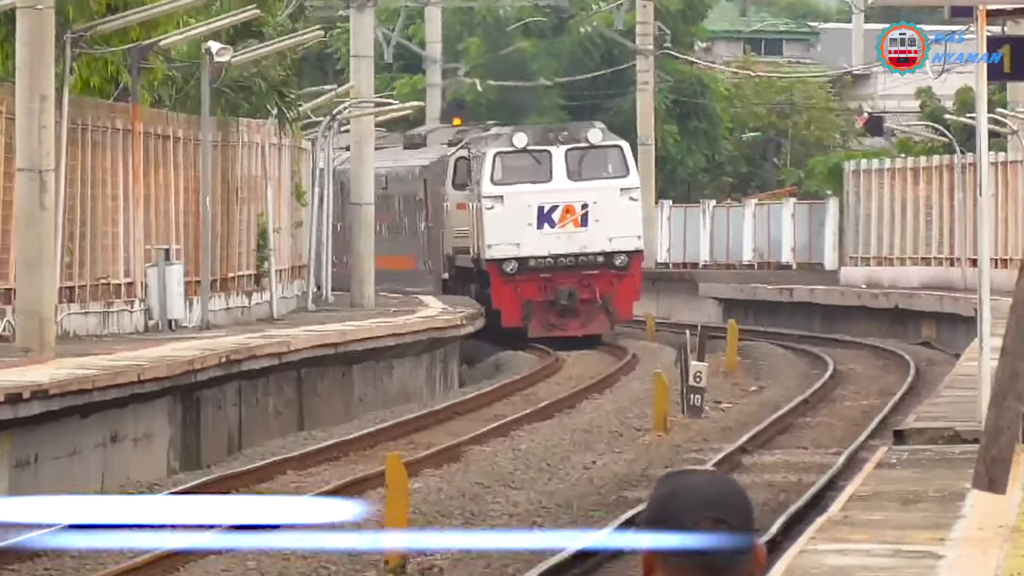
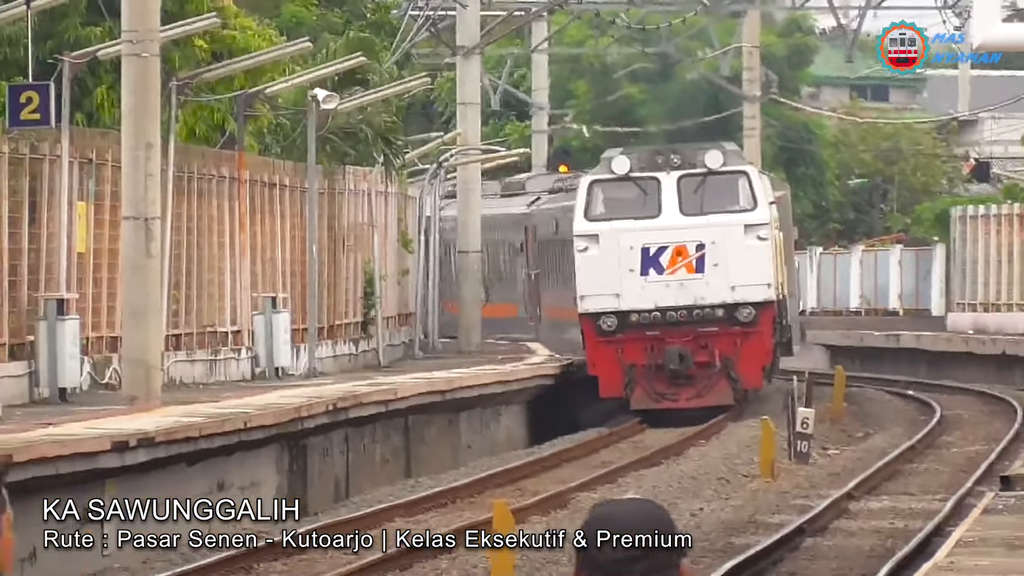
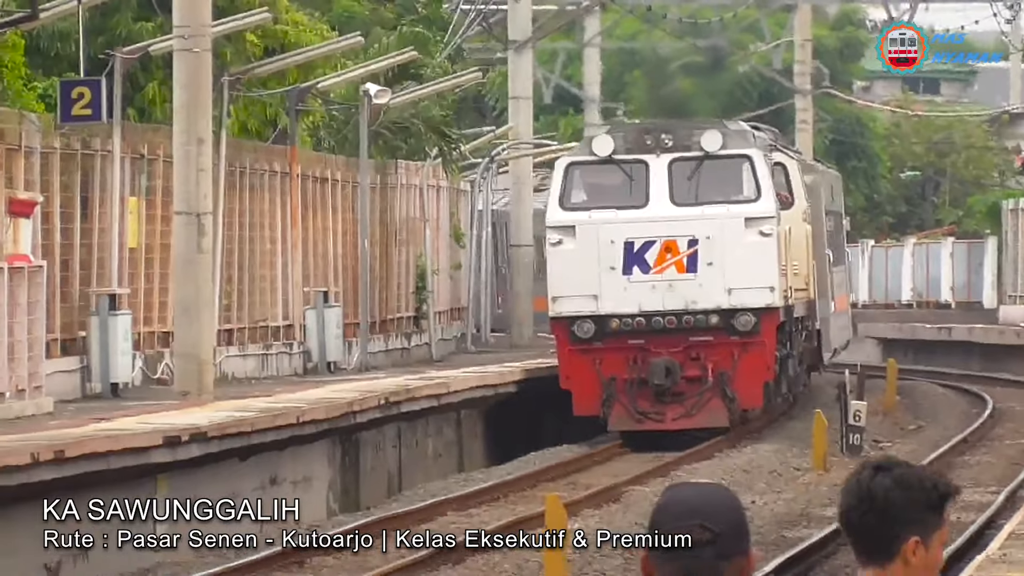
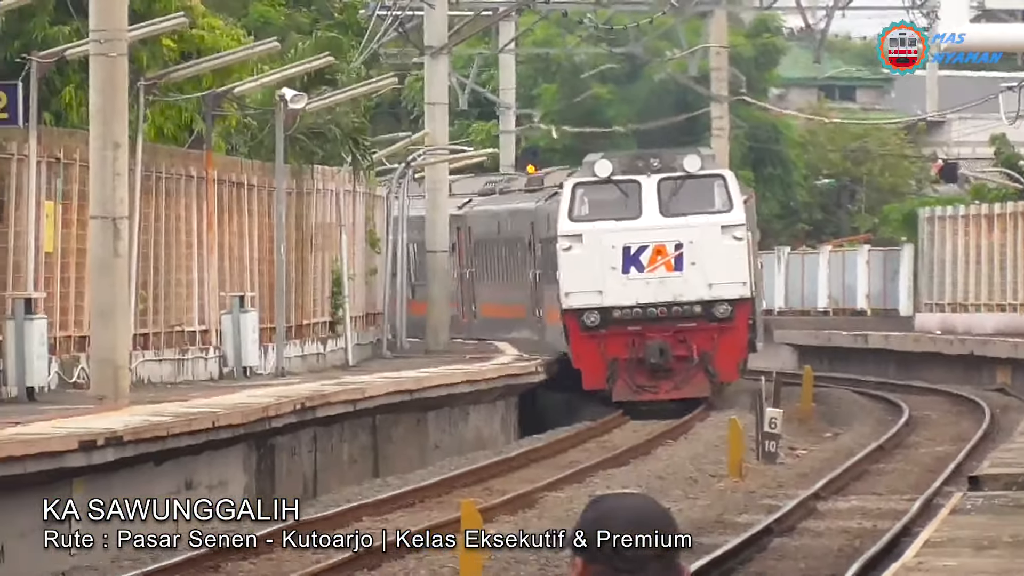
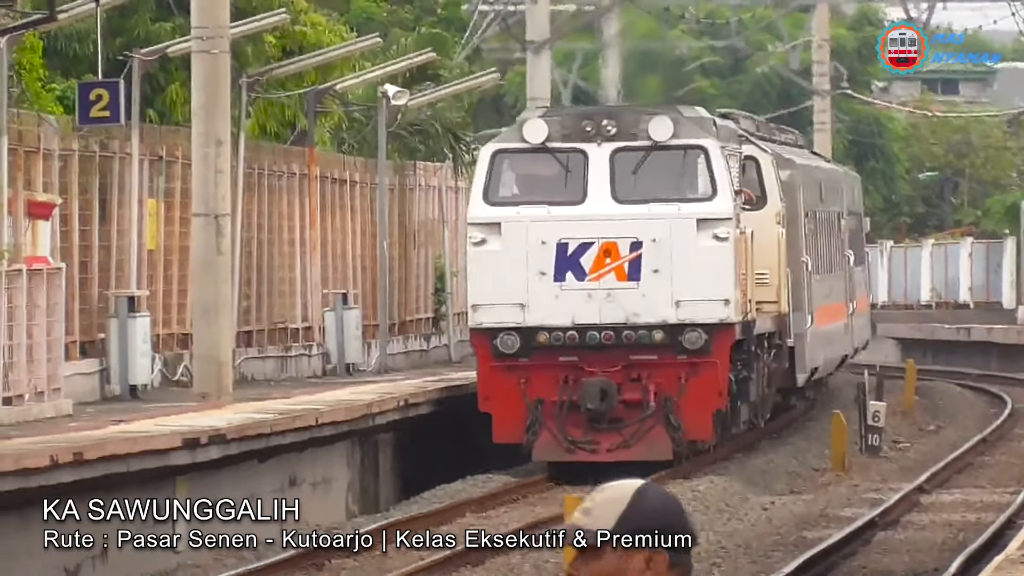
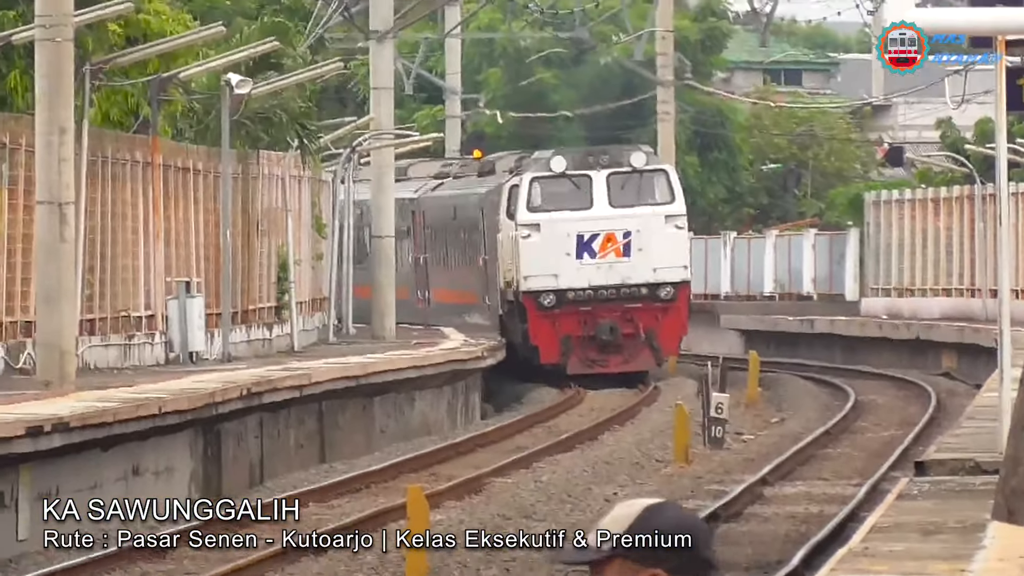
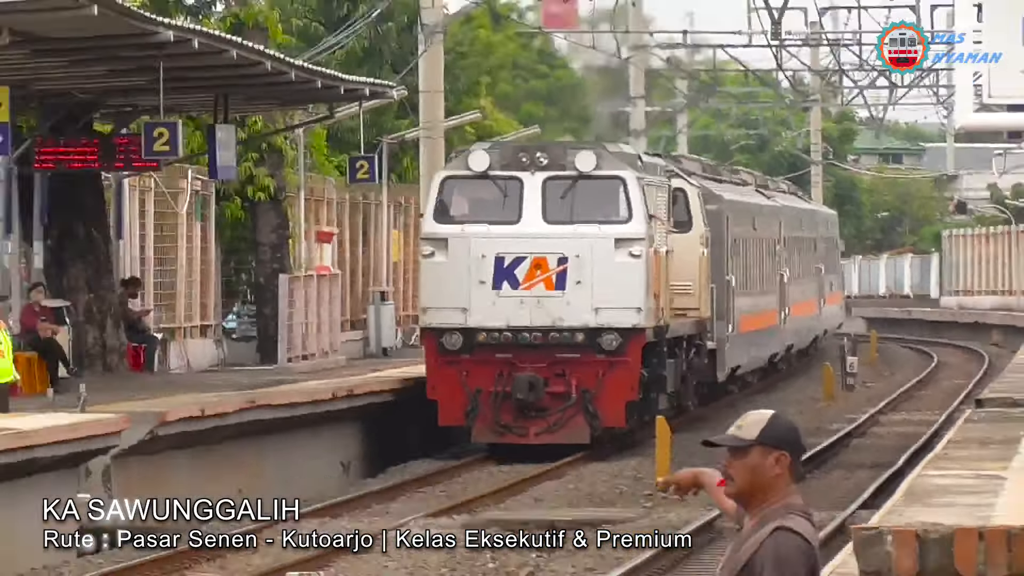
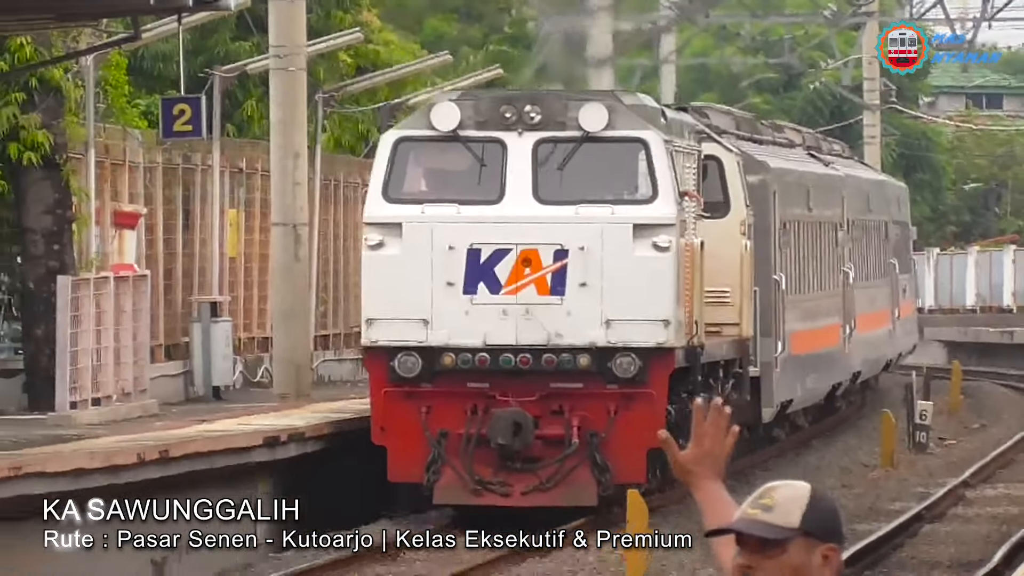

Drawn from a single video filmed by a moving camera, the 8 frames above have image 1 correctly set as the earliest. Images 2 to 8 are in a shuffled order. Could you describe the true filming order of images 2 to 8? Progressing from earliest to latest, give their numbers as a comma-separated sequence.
6, 4, 2, 3, 5, 8, 7
